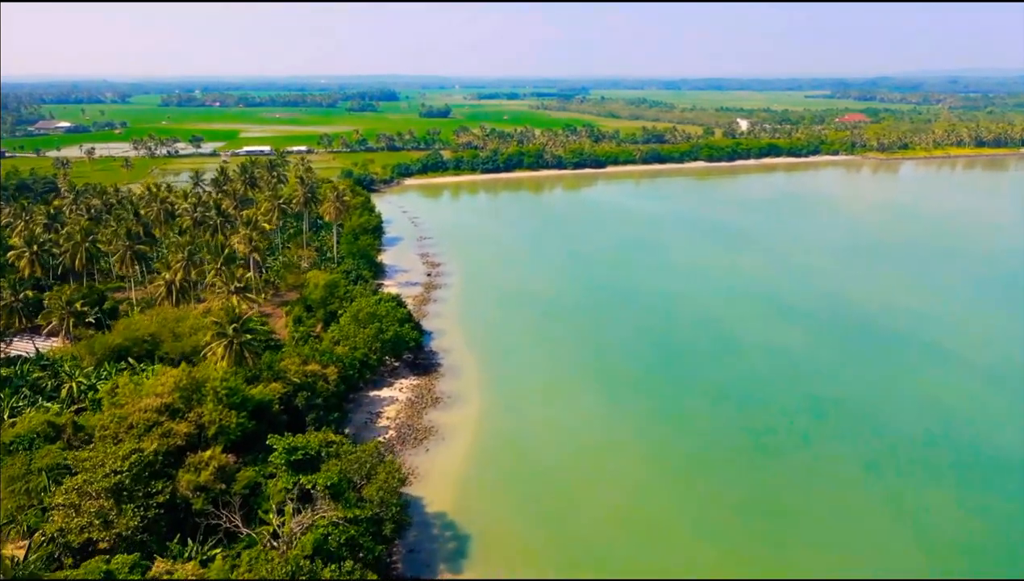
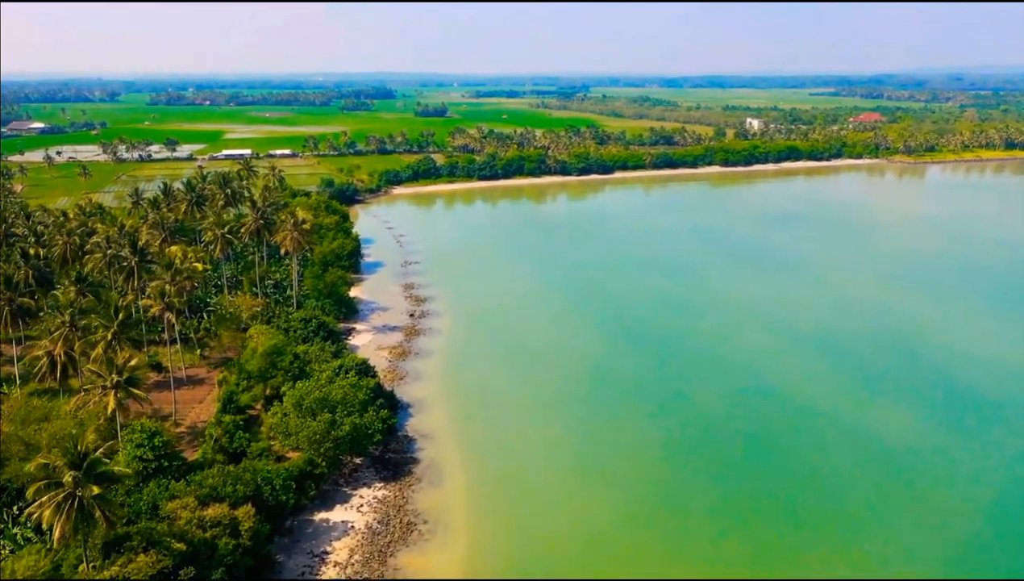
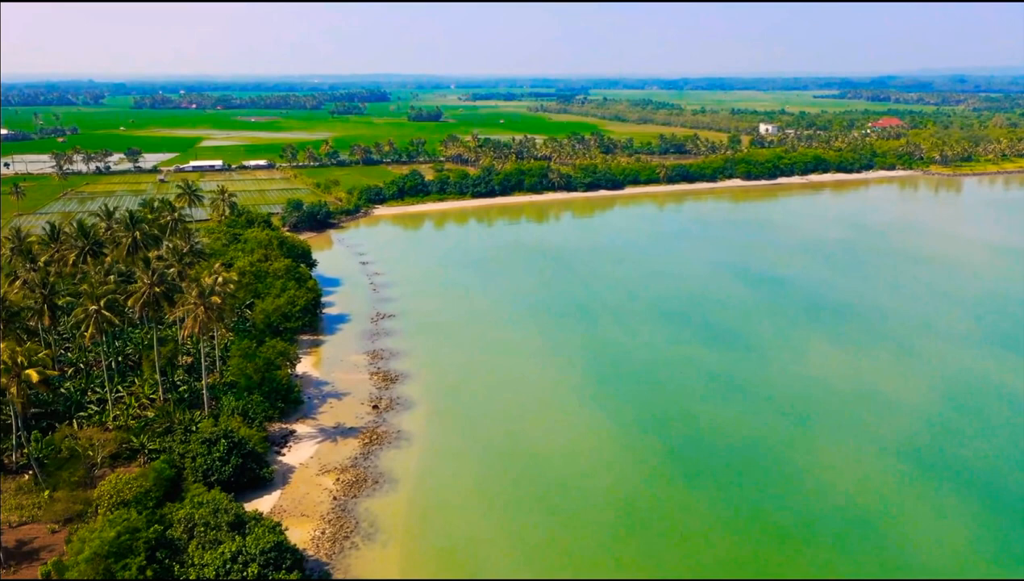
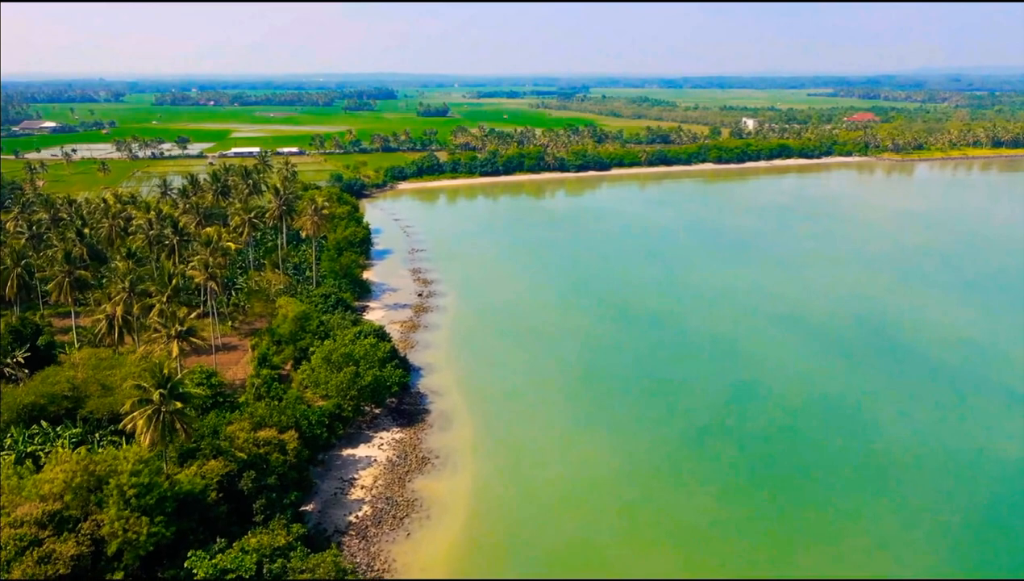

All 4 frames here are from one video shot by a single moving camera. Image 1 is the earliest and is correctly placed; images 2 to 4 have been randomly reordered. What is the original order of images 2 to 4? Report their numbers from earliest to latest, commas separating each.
4, 2, 3
